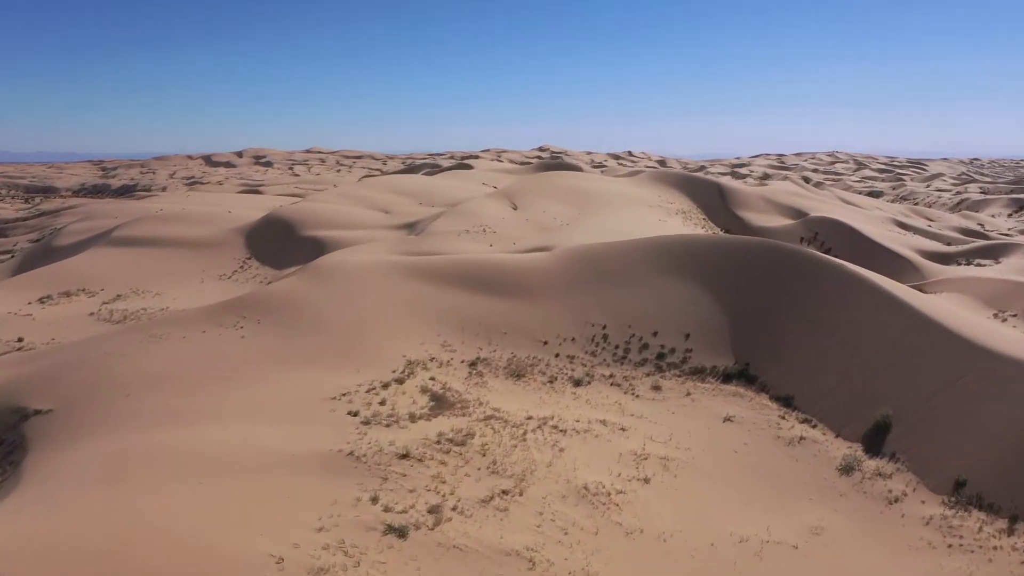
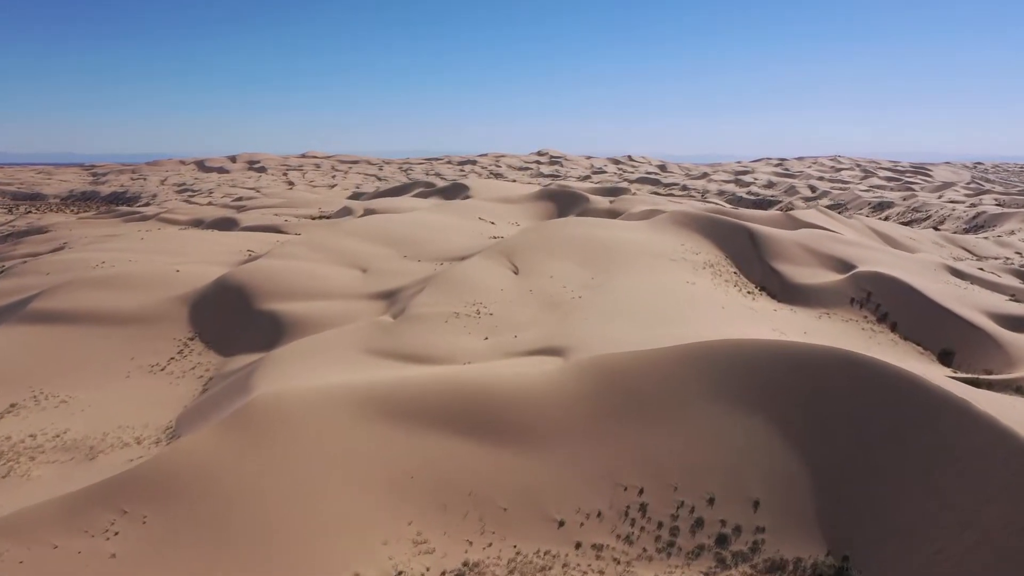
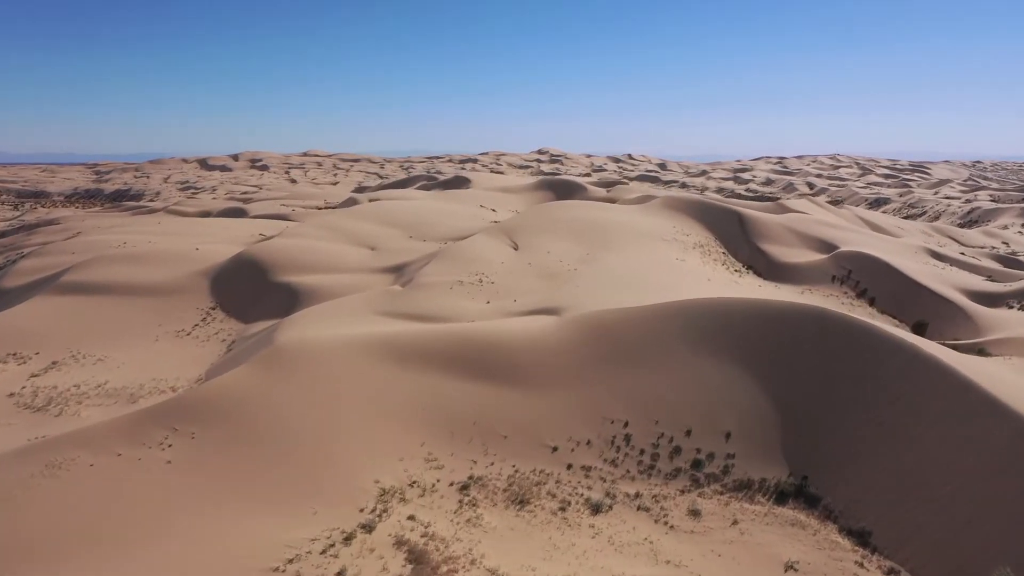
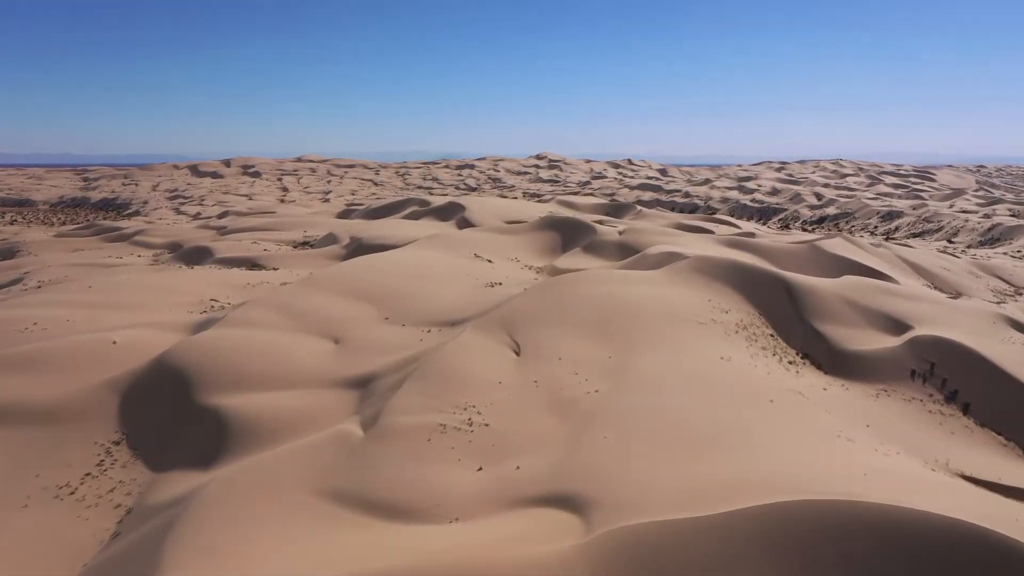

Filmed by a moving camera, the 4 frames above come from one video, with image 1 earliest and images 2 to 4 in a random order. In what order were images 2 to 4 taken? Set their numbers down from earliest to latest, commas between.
3, 2, 4
